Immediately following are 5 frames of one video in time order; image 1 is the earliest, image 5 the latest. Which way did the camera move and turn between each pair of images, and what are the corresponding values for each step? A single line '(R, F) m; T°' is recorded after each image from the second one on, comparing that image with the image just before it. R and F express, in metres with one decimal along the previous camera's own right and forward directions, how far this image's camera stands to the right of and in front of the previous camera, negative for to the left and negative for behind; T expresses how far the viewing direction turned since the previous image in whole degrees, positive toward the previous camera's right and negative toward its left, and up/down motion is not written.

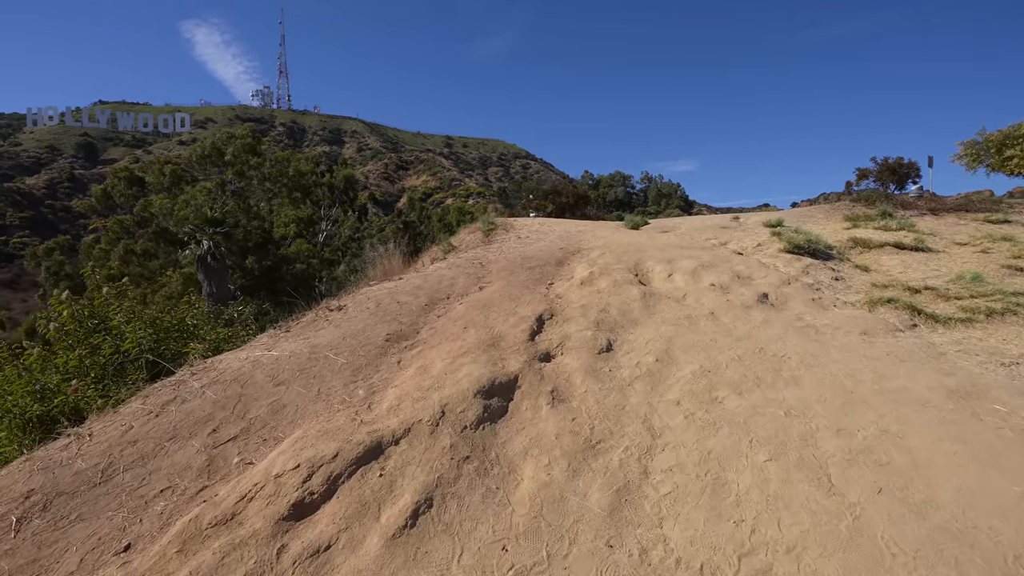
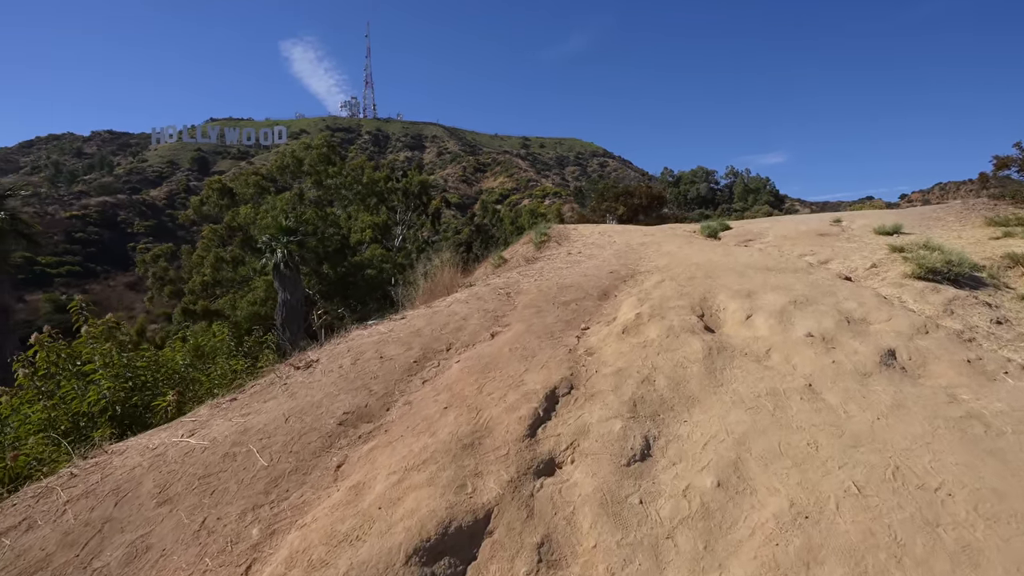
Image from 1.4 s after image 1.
(+0.5, +1.4) m; -8°
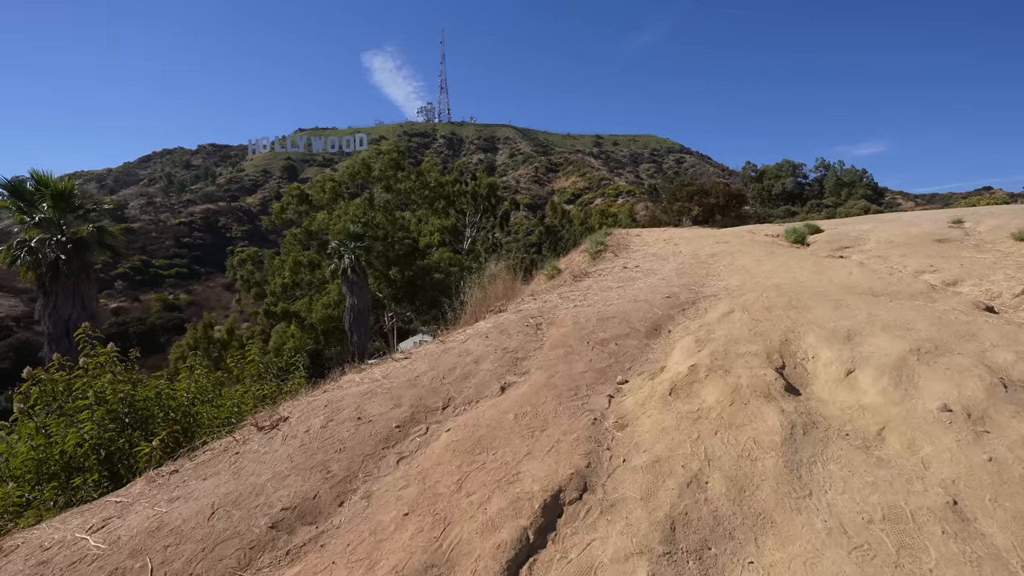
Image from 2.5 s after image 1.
(+0.4, +1.0) m; -8°
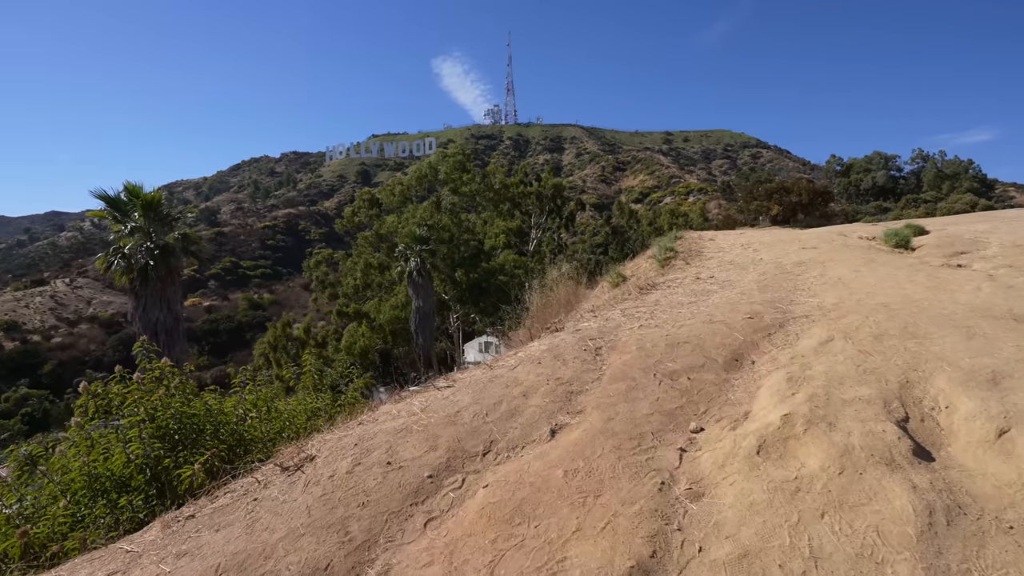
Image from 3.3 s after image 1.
(+0.1, +0.5) m; -7°
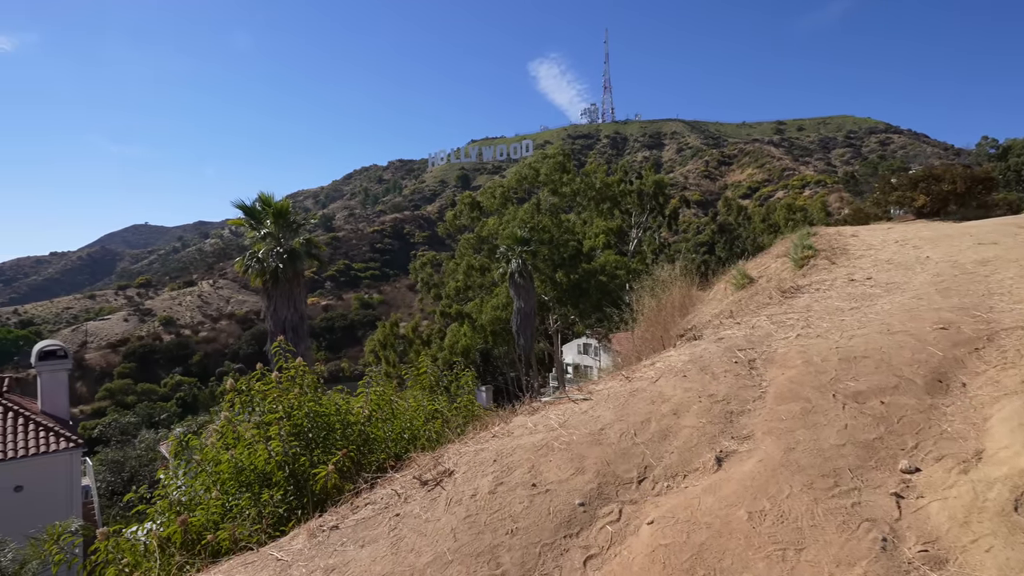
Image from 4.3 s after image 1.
(-0.3, +0.3) m; -10°
